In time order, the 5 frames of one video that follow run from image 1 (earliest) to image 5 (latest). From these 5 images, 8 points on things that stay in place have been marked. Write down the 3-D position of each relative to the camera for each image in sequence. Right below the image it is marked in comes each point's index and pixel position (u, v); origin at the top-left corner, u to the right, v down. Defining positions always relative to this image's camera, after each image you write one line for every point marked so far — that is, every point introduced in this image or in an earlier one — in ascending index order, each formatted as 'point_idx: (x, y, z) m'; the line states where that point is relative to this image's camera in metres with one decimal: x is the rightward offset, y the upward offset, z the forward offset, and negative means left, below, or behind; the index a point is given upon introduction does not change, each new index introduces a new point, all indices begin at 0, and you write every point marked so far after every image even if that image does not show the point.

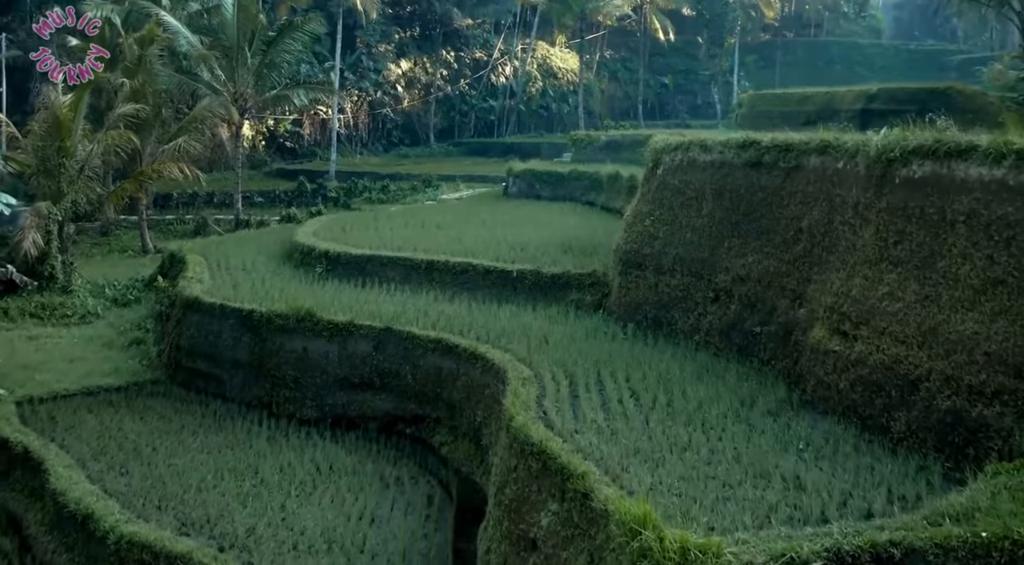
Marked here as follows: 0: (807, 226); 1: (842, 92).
0: (+2.0, +0.4, +6.3) m
1: (+5.1, +3.0, +14.7) m
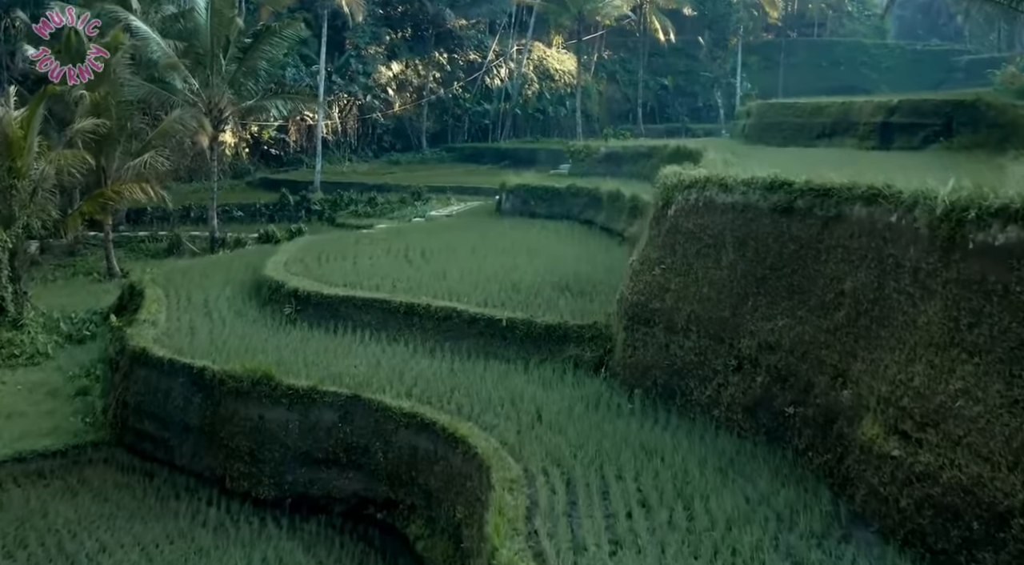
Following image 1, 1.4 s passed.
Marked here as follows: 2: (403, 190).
0: (+1.9, 0.0, +5.3) m
1: (+5.0, +2.6, +13.7) m
2: (-2.3, +1.9, +20.2) m
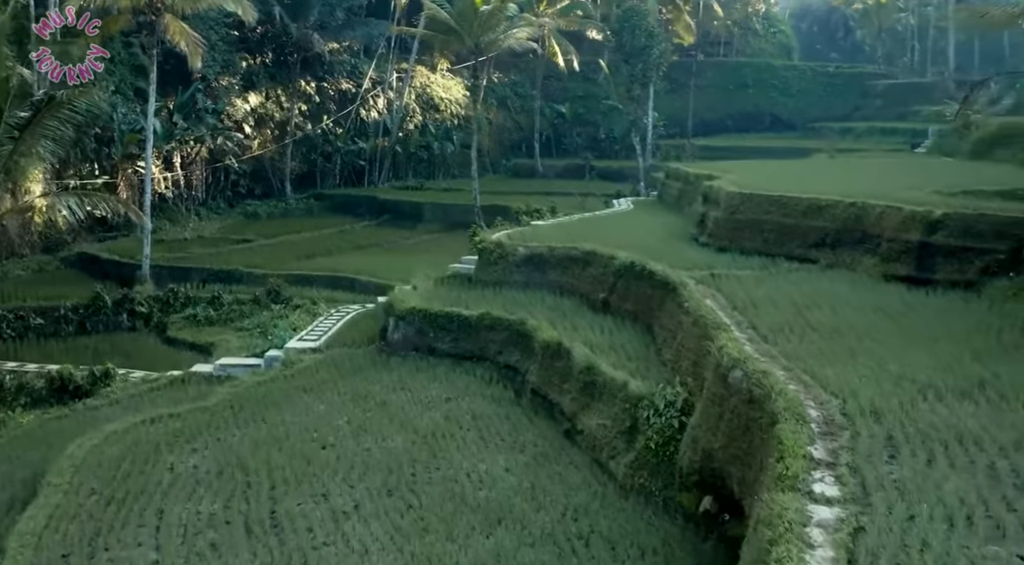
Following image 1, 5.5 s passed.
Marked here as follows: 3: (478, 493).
0: (+1.9, -2.0, +1.5) m
1: (+3.9, +0.8, +10.2) m
2: (-4.2, 0.0, +15.7) m
3: (-0.2, -1.6, +7.1) m
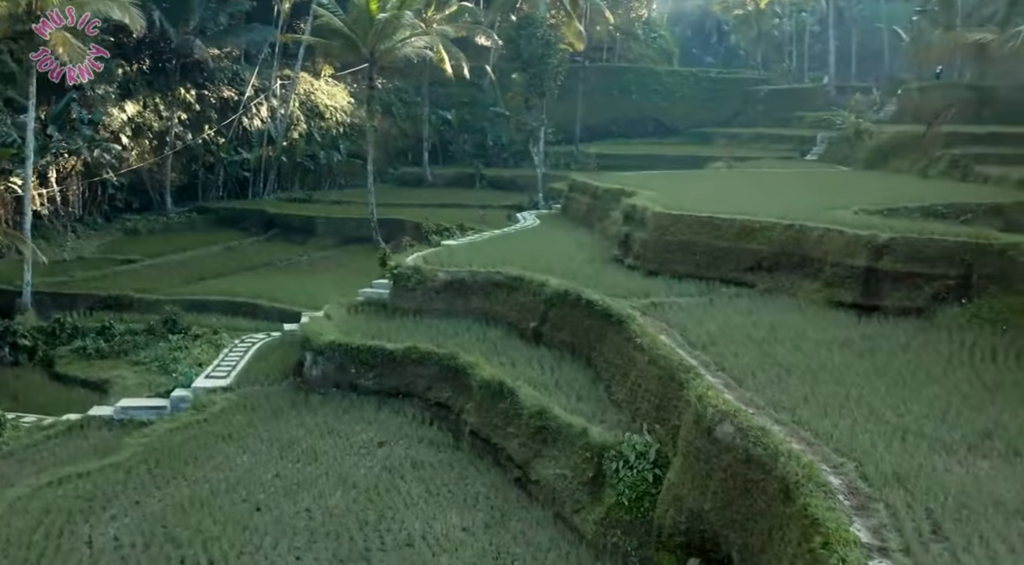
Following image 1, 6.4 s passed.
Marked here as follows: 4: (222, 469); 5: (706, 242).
0: (+2.4, -2.2, +1.1) m
1: (+3.2, +0.5, +10.0) m
2: (-5.6, -0.5, +14.4) m
3: (-0.4, -1.9, +6.4) m
4: (-2.6, -1.7, +8.4) m
5: (+2.3, +0.5, +11.1) m
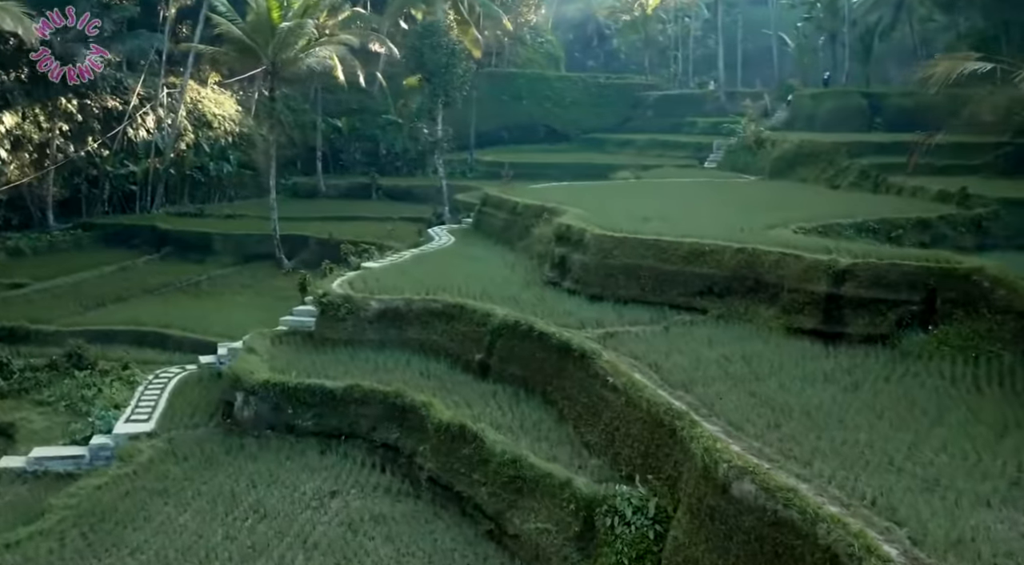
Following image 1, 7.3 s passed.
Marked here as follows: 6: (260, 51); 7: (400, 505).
0: (+3.1, -2.5, +1.0) m
1: (+2.7, +0.3, +9.9) m
2: (-6.5, -1.0, +13.2) m
3: (-0.4, -2.3, +5.9) m
4: (-2.8, -2.1, +7.5) m
5: (+1.6, +0.2, +10.9) m
6: (-5.1, +4.7, +19.0) m
7: (-1.0, -1.9, +8.2) m
